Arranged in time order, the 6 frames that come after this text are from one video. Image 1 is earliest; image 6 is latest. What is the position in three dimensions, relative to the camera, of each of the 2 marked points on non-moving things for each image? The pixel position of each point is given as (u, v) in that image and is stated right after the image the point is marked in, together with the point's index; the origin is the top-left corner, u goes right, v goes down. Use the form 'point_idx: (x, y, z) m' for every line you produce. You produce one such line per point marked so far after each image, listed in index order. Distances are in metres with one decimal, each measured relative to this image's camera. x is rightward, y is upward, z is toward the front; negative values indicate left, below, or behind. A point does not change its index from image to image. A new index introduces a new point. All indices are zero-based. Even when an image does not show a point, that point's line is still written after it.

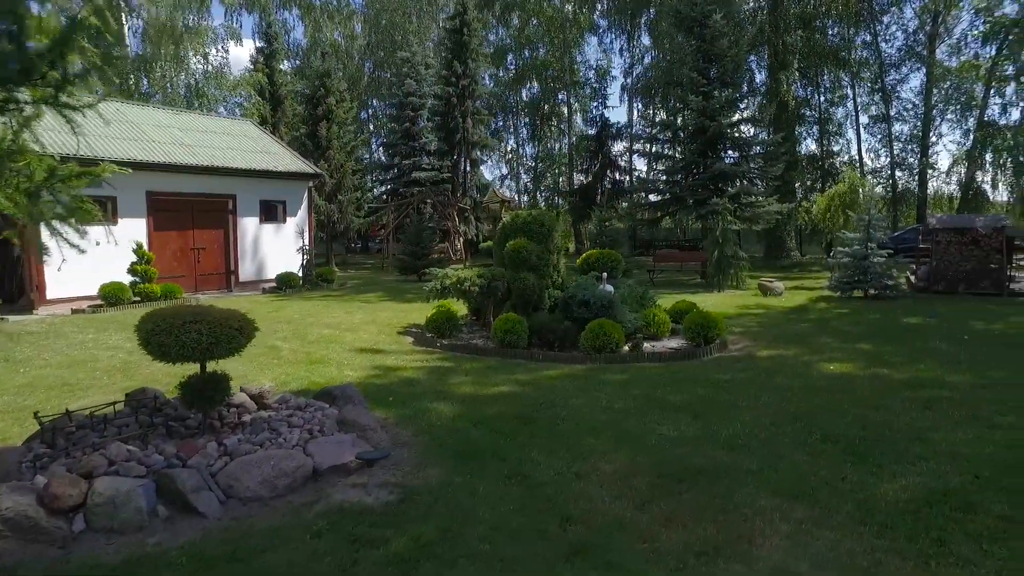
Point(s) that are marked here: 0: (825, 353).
0: (+3.7, -0.8, +8.0) m
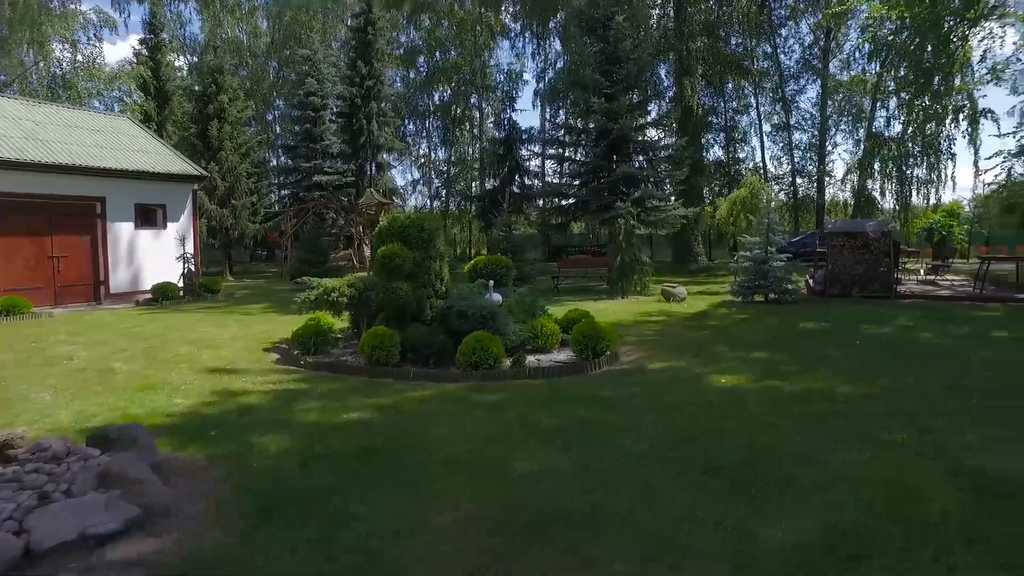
0: (+2.3, -0.8, +7.5) m
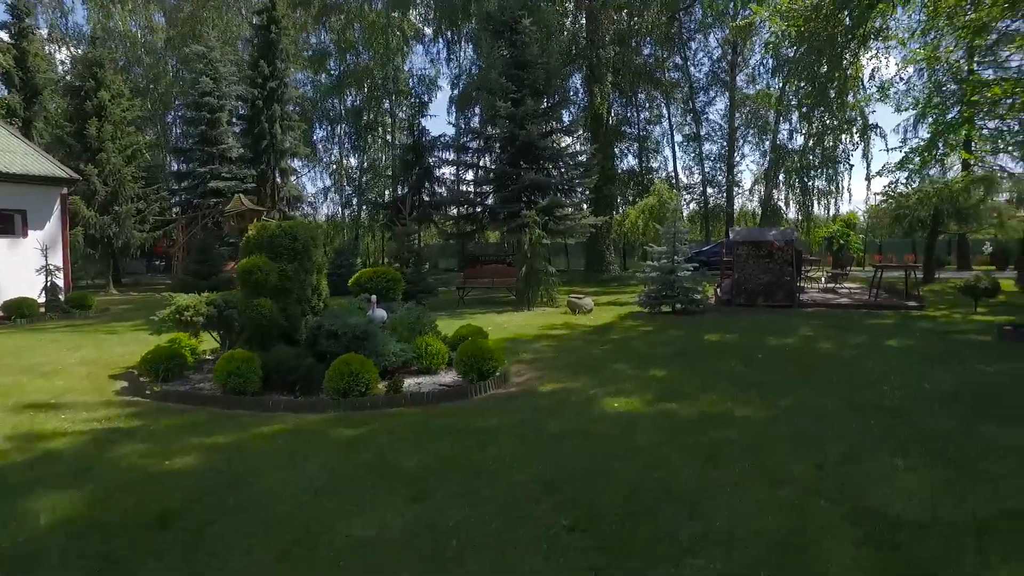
0: (+1.0, -1.0, +7.0) m
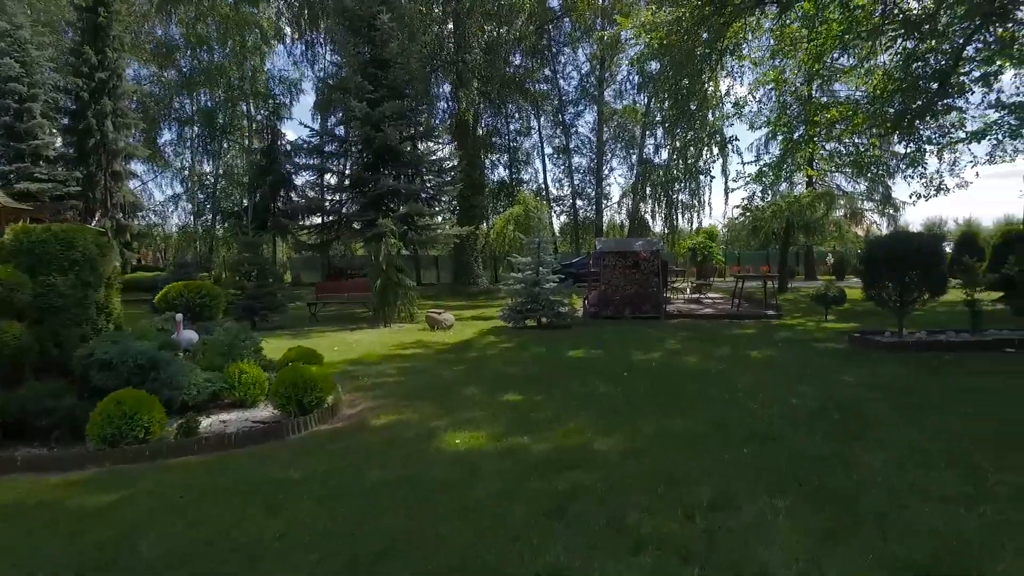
0: (-0.5, -1.1, +6.0) m
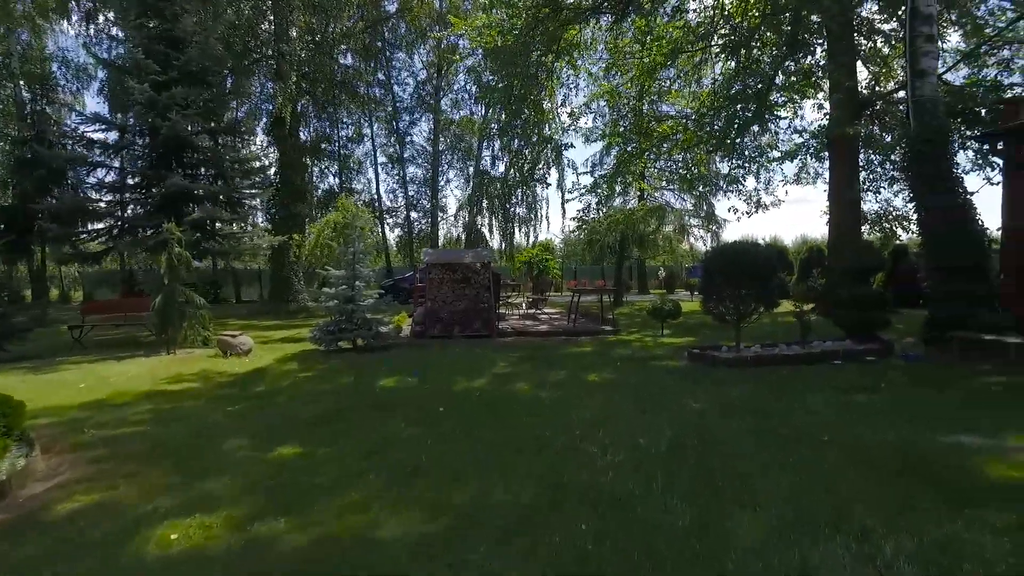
0: (-1.9, -1.2, +4.2) m
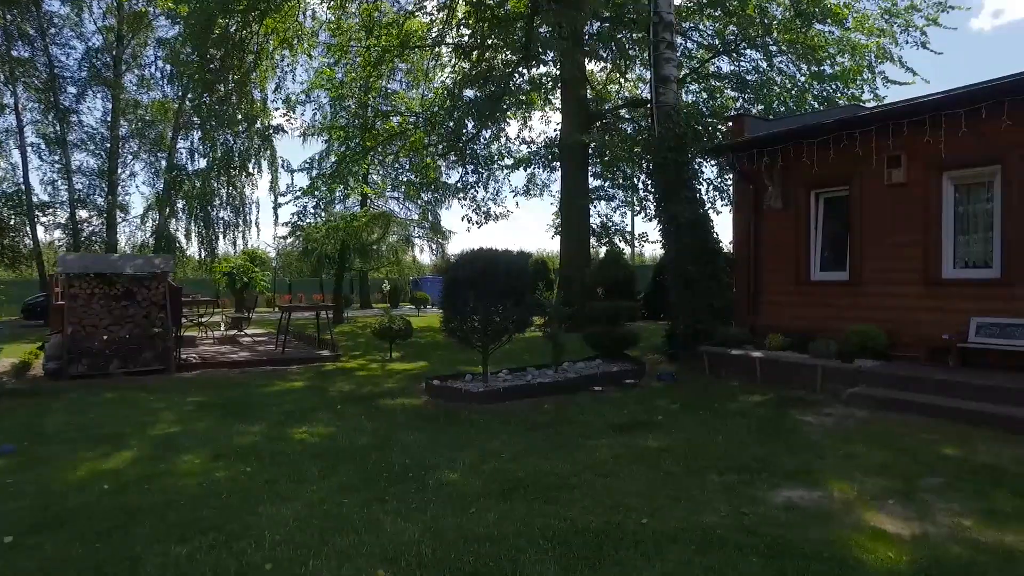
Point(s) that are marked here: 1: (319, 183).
0: (-2.9, -1.3, +1.1) m
1: (-5.2, +2.9, +18.5) m
